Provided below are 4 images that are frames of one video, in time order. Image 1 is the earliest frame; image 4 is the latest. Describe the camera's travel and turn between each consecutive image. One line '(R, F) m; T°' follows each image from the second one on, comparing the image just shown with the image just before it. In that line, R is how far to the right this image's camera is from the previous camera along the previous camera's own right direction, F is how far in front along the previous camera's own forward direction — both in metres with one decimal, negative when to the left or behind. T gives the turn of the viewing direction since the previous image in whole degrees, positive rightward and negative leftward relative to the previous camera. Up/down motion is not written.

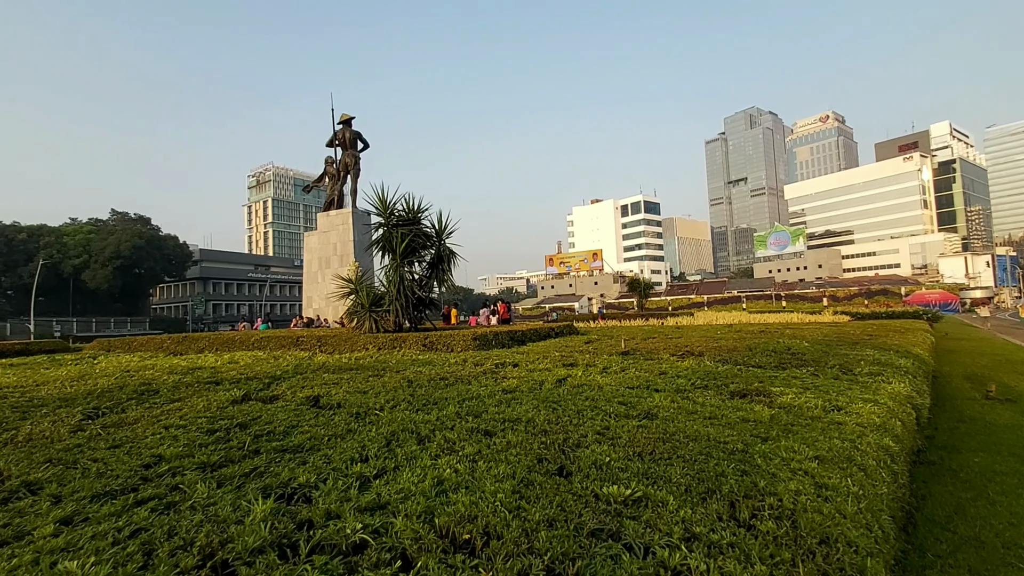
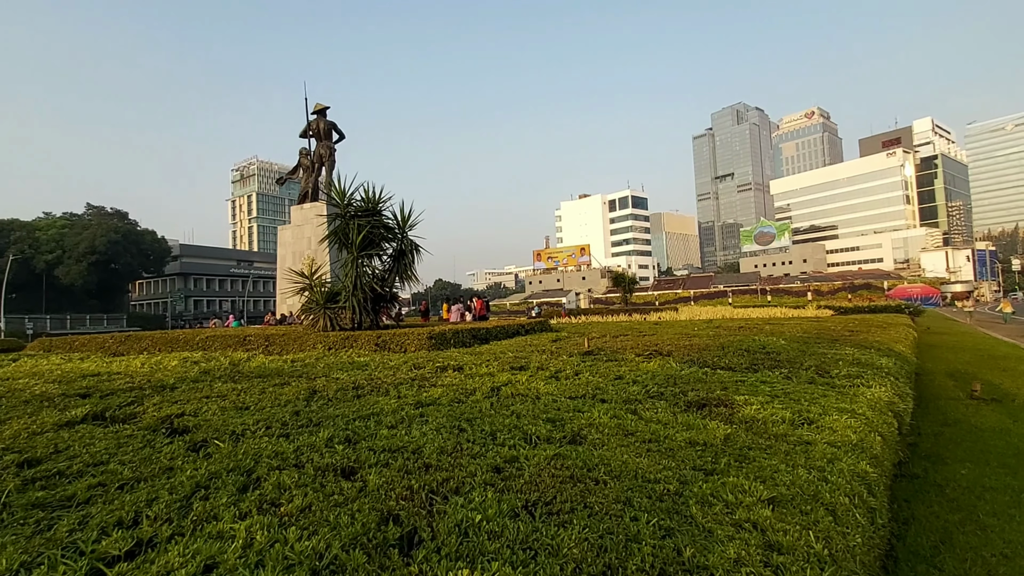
(+0.5, +0.7) m; +1°
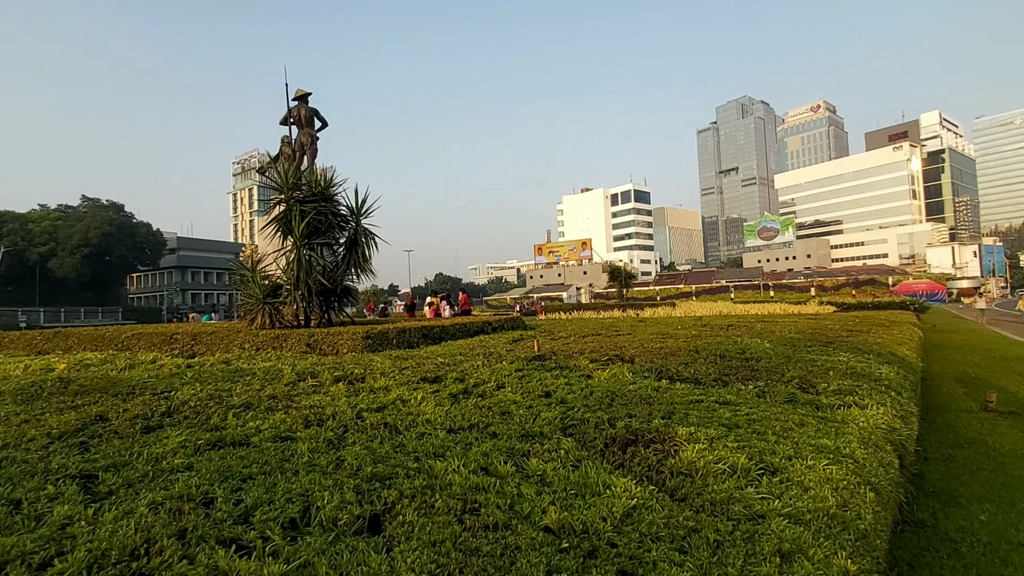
(+0.8, +1.1) m; 0°
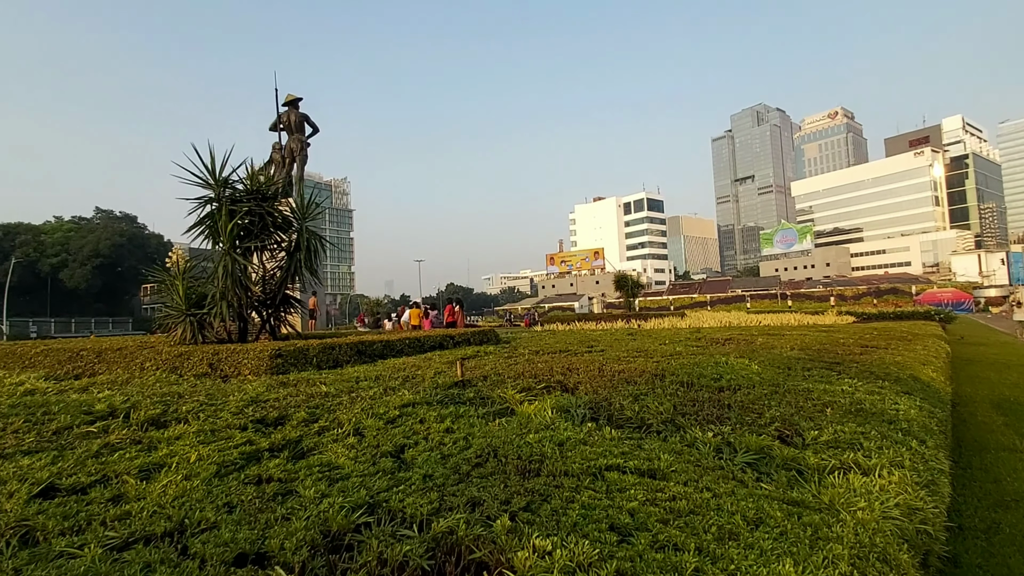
(+0.9, +1.3) m; -2°
